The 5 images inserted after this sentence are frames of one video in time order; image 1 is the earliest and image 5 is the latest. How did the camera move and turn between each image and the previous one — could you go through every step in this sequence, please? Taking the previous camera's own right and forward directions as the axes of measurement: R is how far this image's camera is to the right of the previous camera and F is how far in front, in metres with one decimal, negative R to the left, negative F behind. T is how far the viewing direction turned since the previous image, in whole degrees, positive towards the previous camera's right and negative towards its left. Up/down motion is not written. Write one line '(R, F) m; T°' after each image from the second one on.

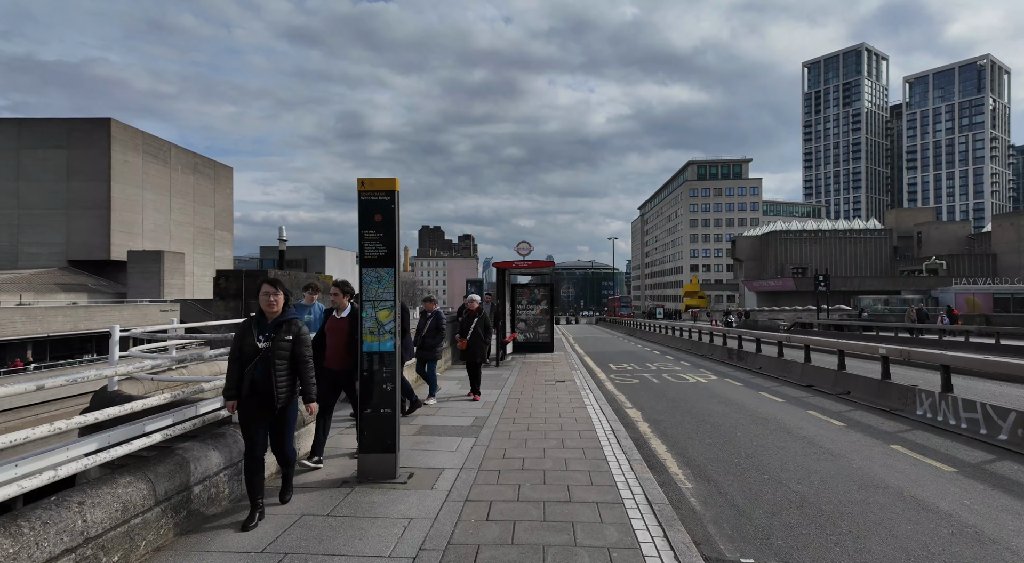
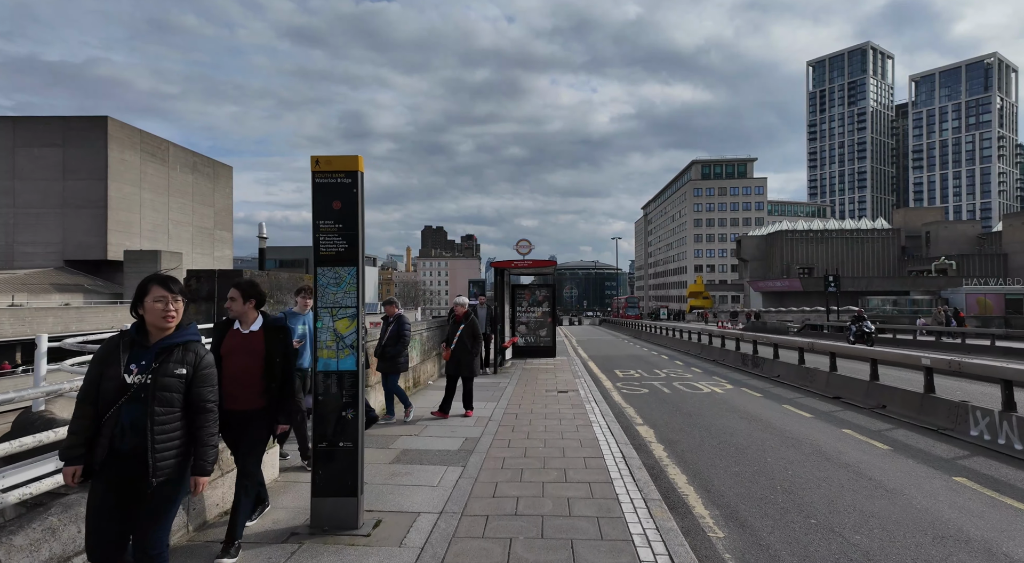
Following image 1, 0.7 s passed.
(+0.1, +1.0) m; 0°
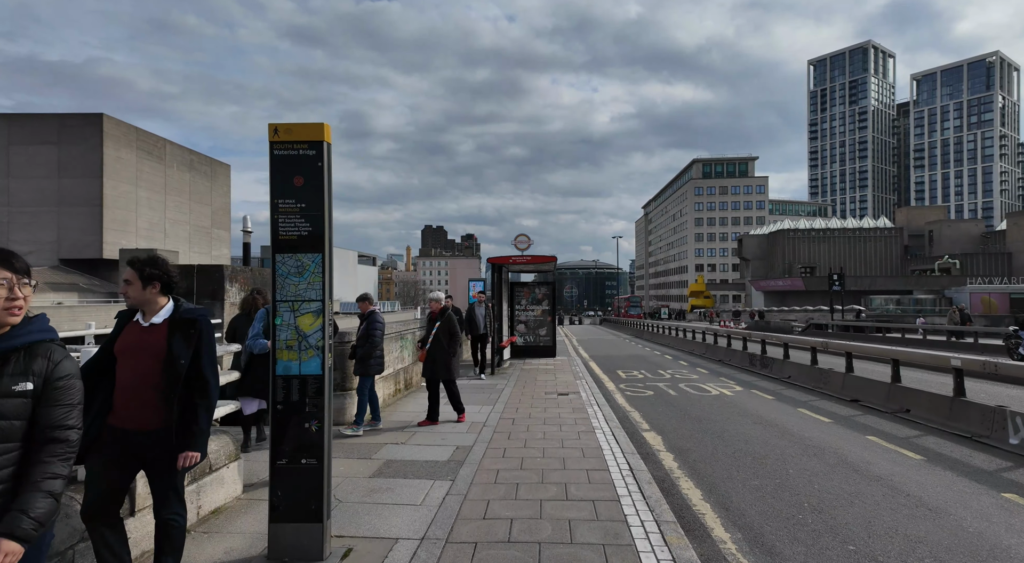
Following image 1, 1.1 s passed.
(+0.1, +0.6) m; 0°
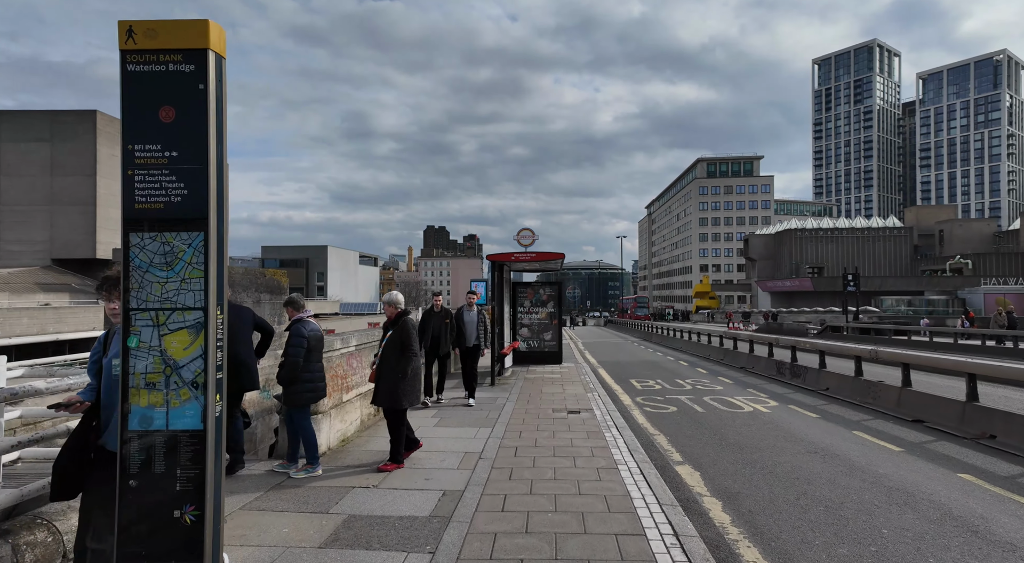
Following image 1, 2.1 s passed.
(0.0, +1.4) m; 0°
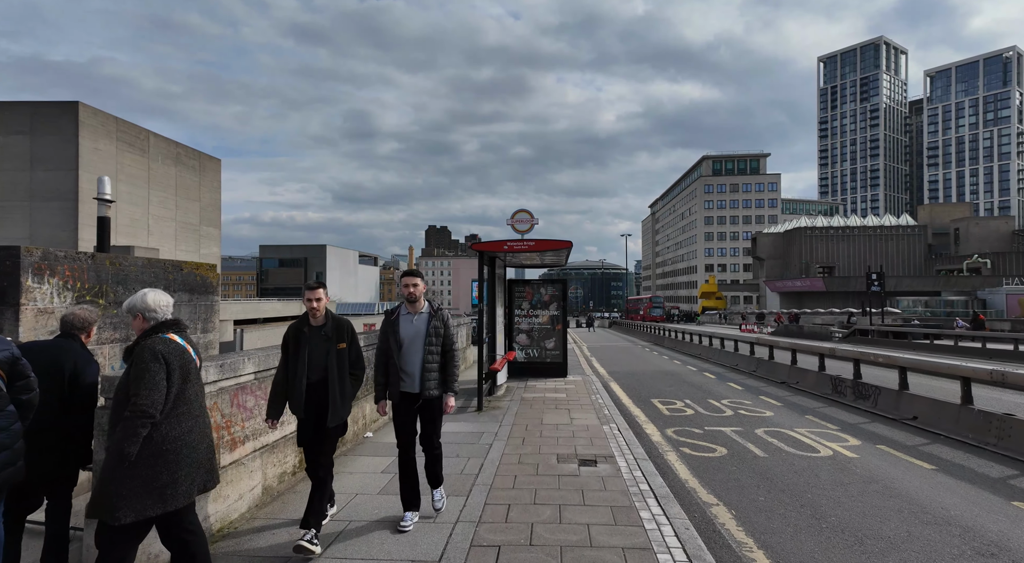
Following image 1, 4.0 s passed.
(+0.2, +2.6) m; 0°
